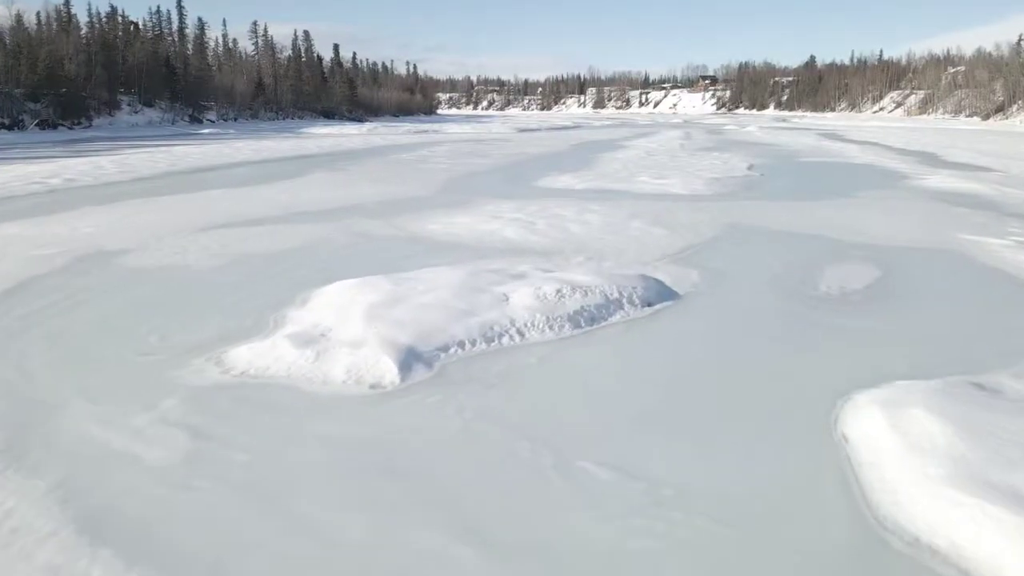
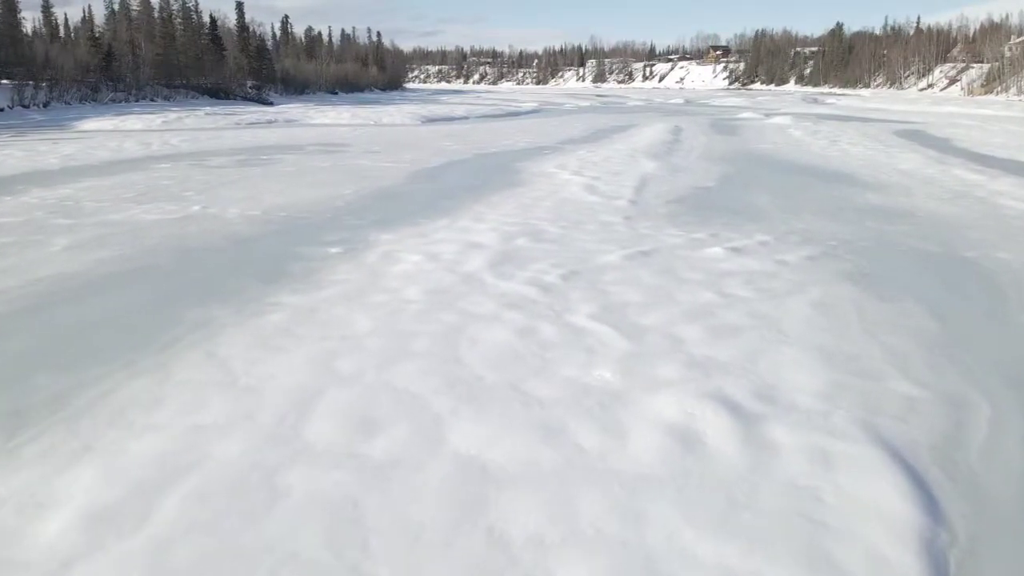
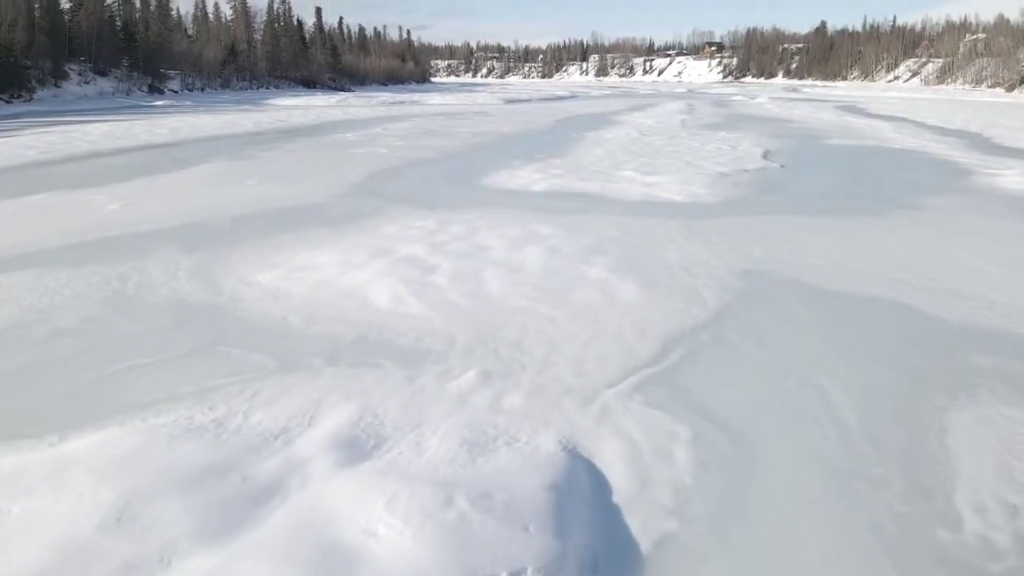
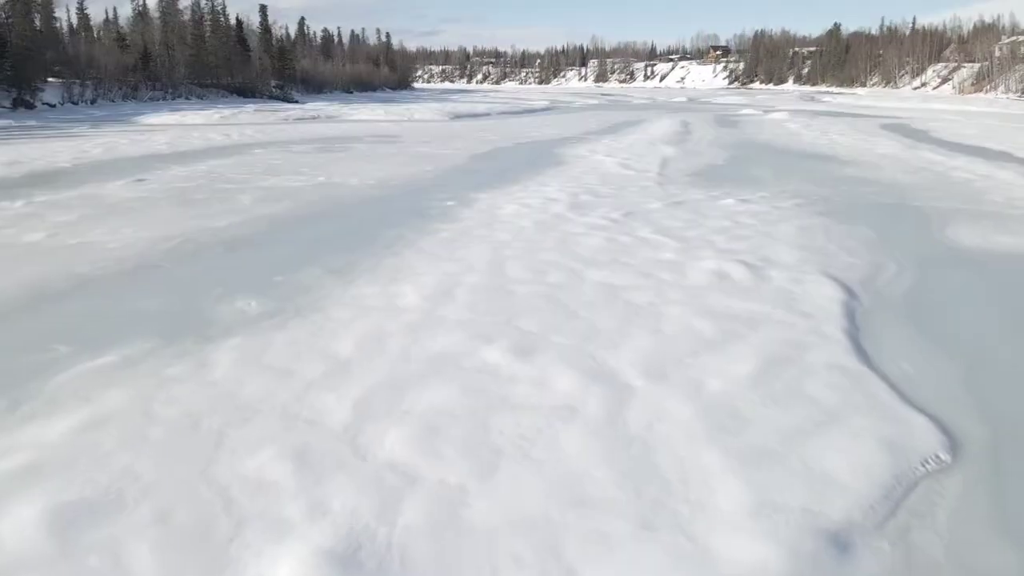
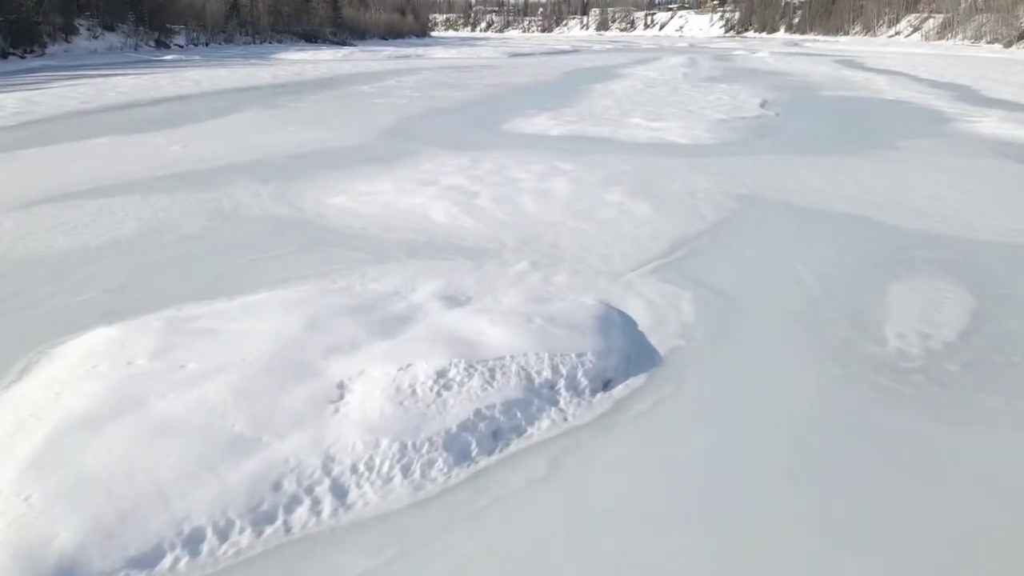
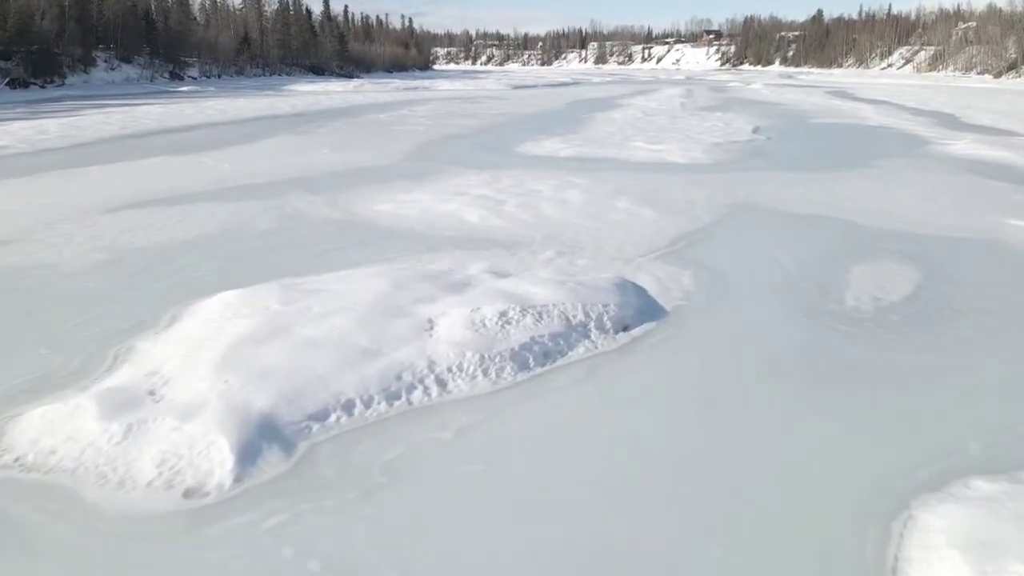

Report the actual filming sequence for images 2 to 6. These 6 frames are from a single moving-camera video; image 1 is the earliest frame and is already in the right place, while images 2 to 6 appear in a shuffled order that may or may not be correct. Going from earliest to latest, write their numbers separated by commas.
6, 5, 3, 4, 2
